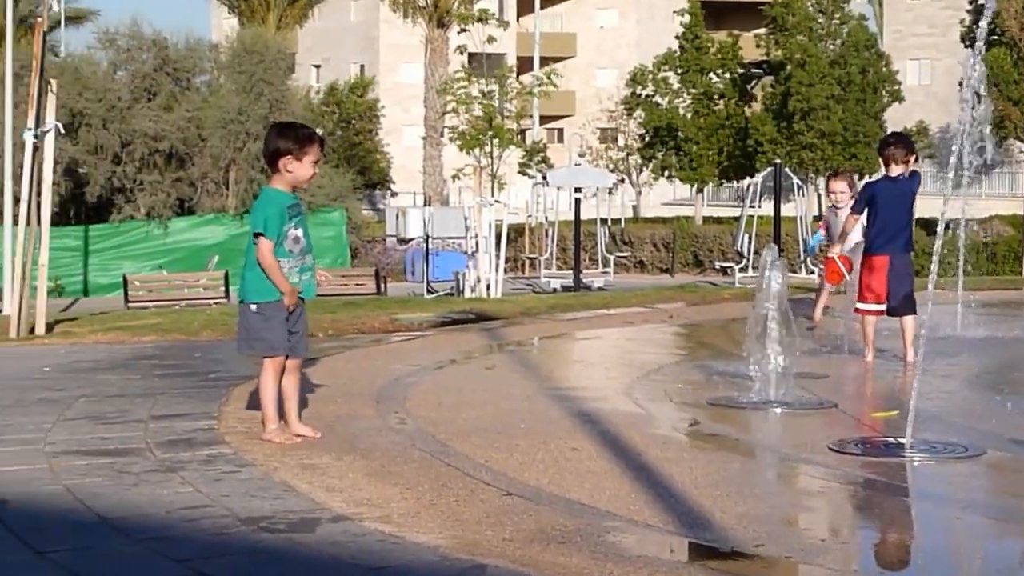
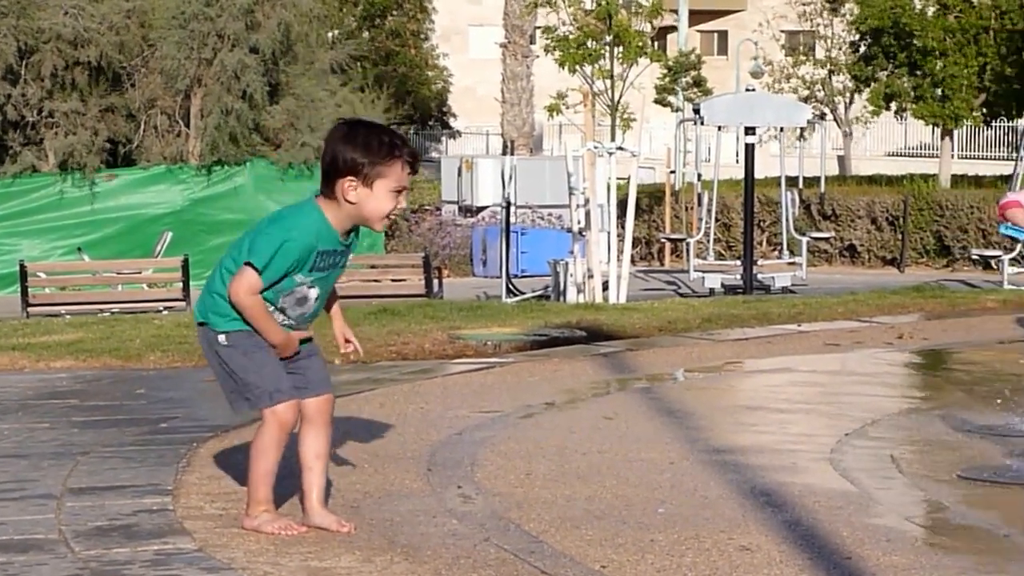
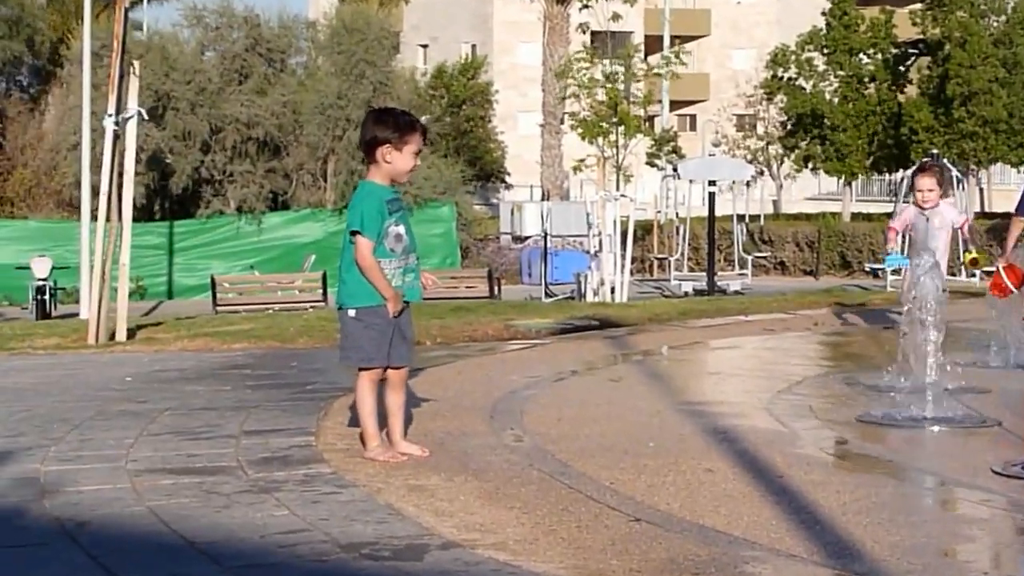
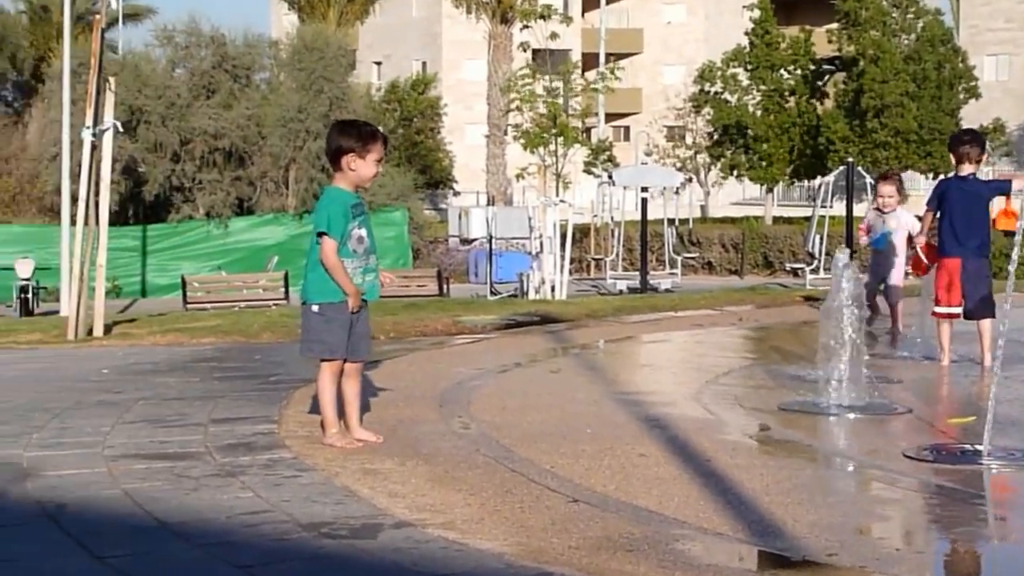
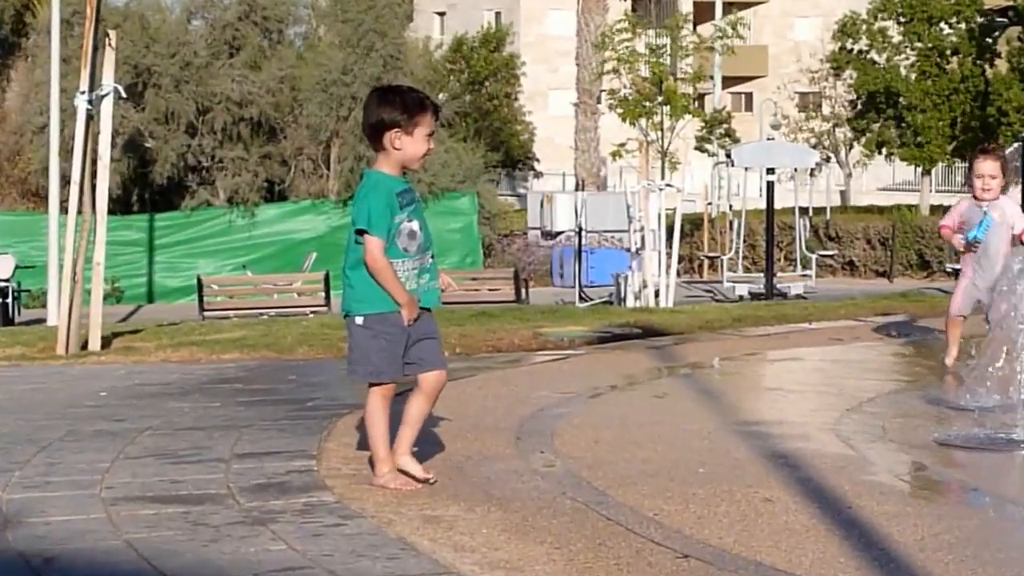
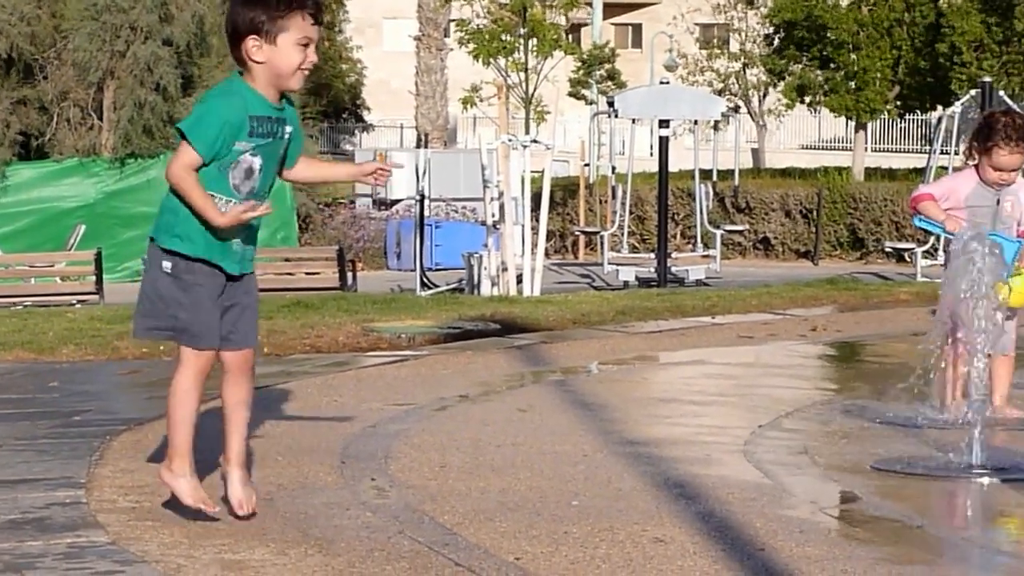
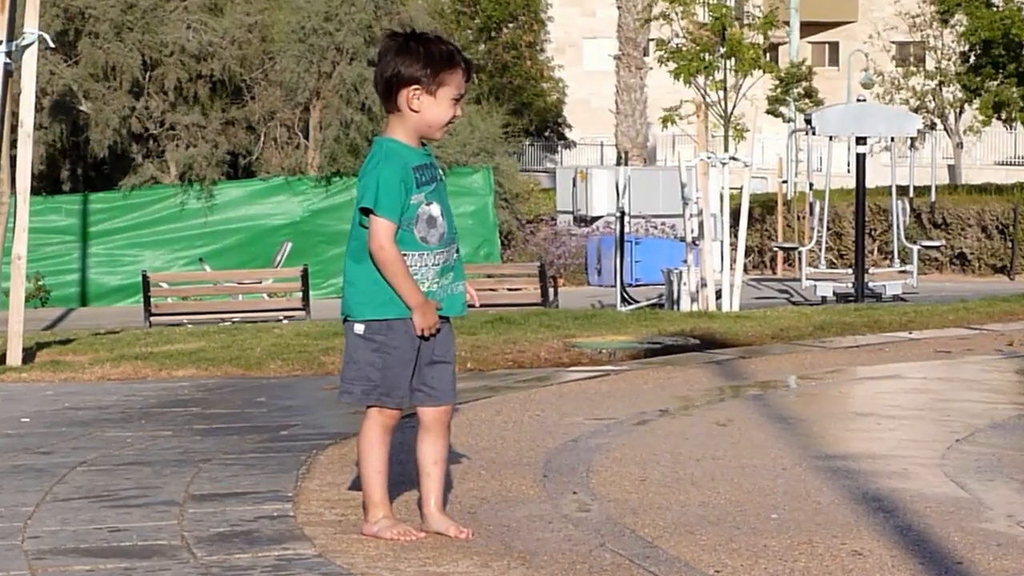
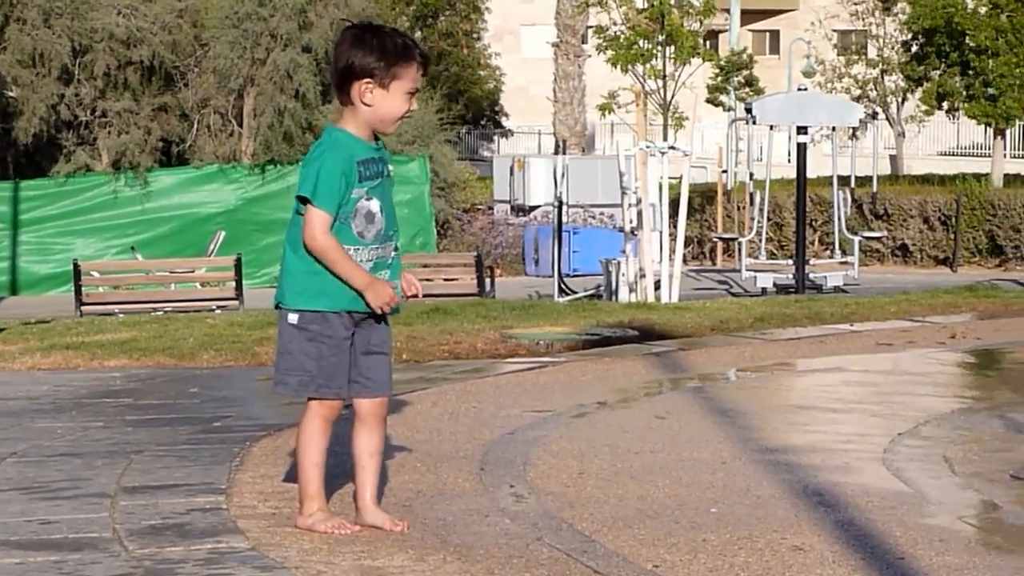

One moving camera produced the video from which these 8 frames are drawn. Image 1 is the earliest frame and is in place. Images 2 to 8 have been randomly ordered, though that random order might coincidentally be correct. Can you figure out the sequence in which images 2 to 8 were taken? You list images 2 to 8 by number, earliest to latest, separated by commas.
4, 3, 5, 7, 8, 2, 6
